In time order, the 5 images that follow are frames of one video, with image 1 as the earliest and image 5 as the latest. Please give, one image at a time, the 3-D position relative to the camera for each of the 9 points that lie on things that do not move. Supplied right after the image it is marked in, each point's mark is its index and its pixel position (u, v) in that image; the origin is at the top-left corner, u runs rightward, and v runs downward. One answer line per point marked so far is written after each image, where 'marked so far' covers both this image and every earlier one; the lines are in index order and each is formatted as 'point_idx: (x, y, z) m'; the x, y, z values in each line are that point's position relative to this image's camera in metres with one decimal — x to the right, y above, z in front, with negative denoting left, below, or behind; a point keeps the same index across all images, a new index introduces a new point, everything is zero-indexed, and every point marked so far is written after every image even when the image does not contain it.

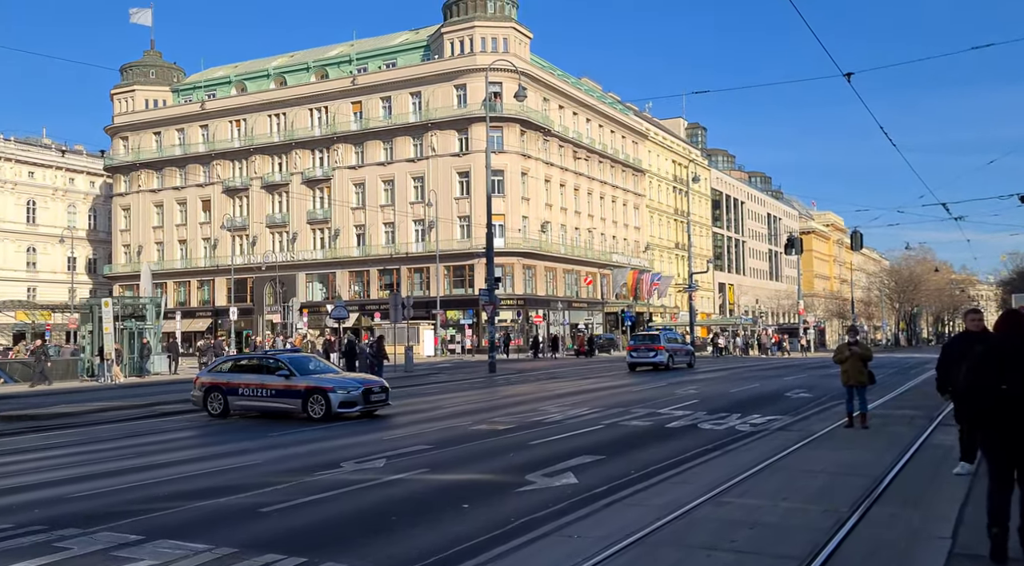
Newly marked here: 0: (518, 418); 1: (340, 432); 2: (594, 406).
0: (+0.2, -2.4, +16.7) m
1: (-2.9, -2.6, +16.3) m
2: (+1.8, -2.5, +18.6) m
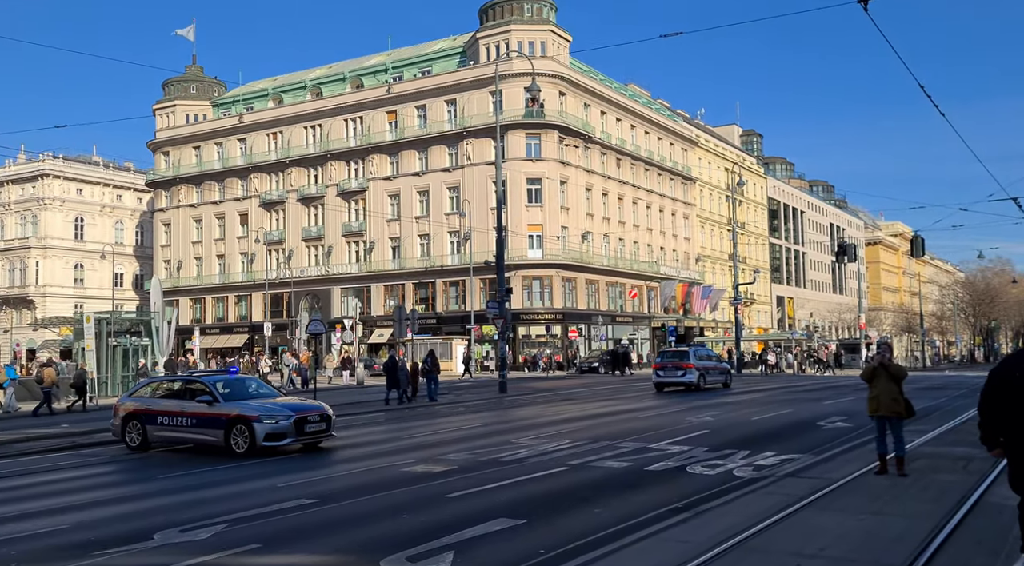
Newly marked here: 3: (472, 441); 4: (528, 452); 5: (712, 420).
0: (-0.5, -2.5, +13.6) m
1: (-3.6, -2.7, +13.5) m
2: (+1.2, -2.6, +15.5) m
3: (-0.7, -2.7, +16.0) m
4: (+0.3, -2.5, +13.9) m
5: (+4.1, -2.8, +19.0) m
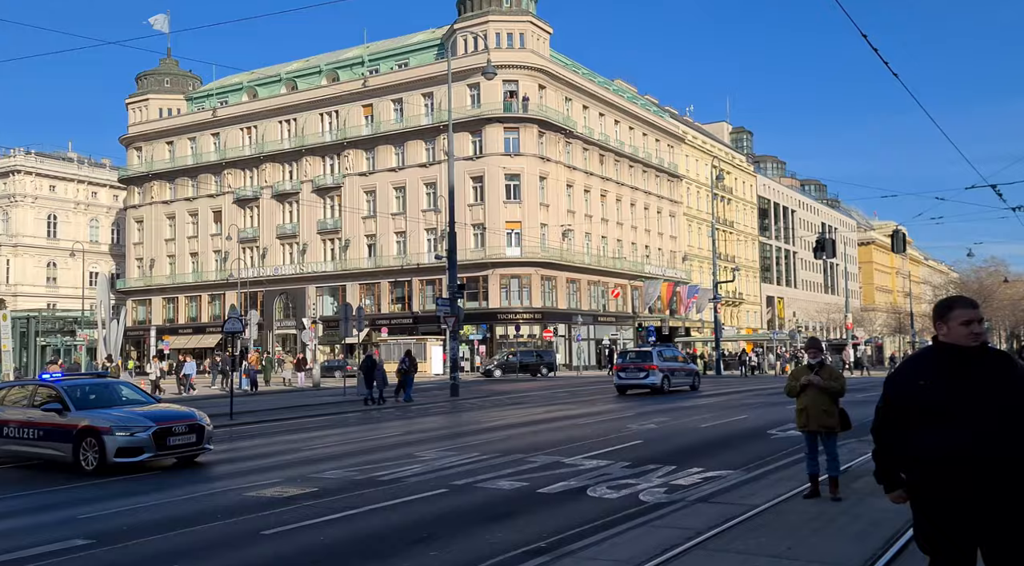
0: (-1.9, -2.4, +11.8) m
1: (-5.0, -2.6, +11.7) m
2: (-0.2, -2.5, +13.6) m
3: (-2.1, -2.6, +14.2) m
4: (-1.2, -2.4, +12.0) m
5: (+2.6, -2.7, +17.1) m
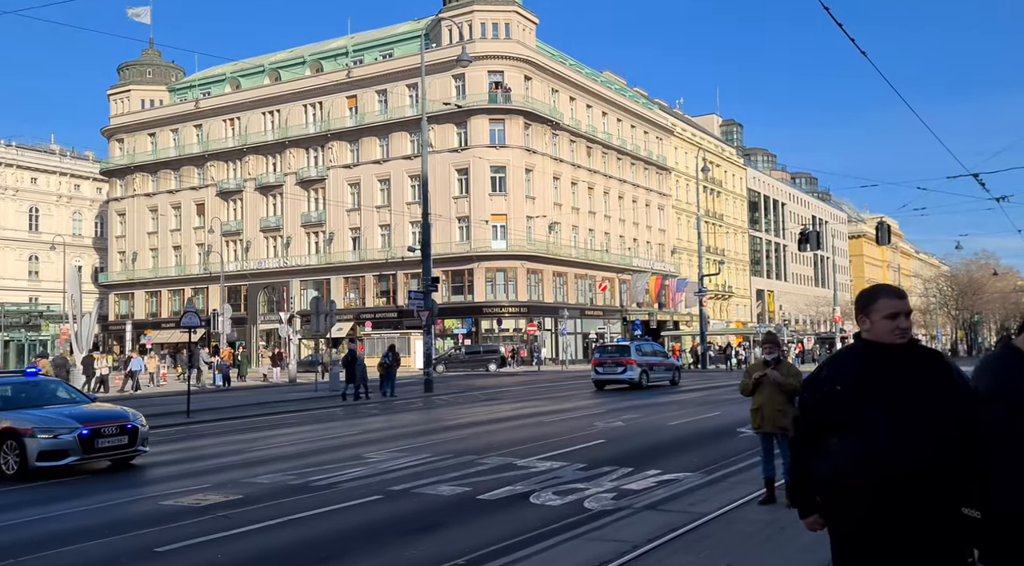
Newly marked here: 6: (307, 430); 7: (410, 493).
0: (-2.6, -2.3, +11.1) m
1: (-5.7, -2.5, +11.0) m
2: (-0.9, -2.4, +12.9) m
3: (-2.8, -2.5, +13.5) m
4: (-1.8, -2.3, +11.3) m
5: (+2.0, -2.5, +16.5) m
6: (-4.3, -3.1, +19.5) m
7: (-1.1, -2.2, +9.9) m
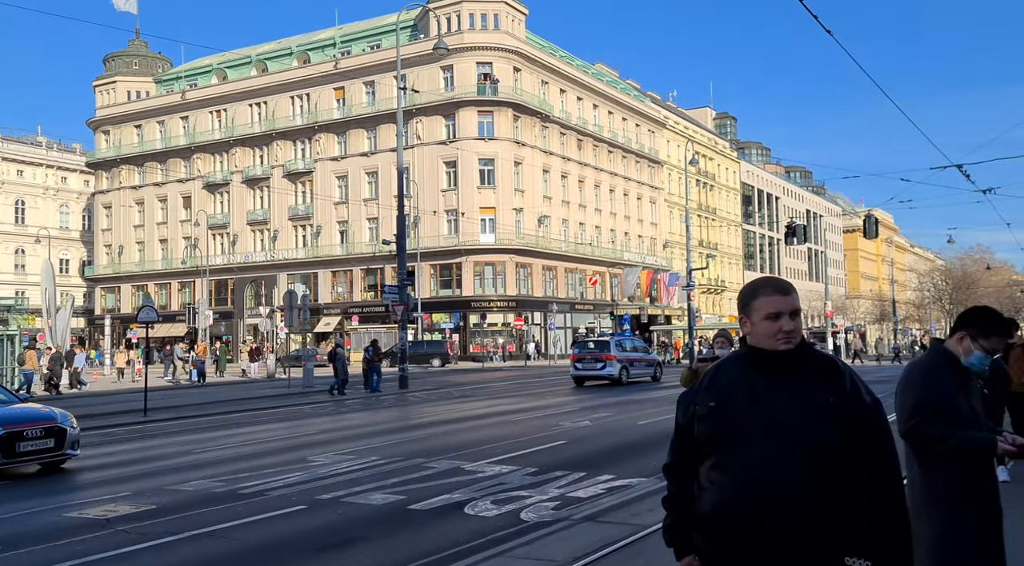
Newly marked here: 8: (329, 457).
0: (-3.2, -2.2, +10.5) m
1: (-6.3, -2.4, +10.3) m
2: (-1.5, -2.3, +12.3) m
3: (-3.4, -2.4, +12.8) m
4: (-2.4, -2.2, +10.7) m
5: (+1.3, -2.4, +15.8) m
6: (-4.9, -3.0, +18.8) m
7: (-1.7, -2.2, +9.2) m
8: (-2.4, -2.3, +12.4) m
